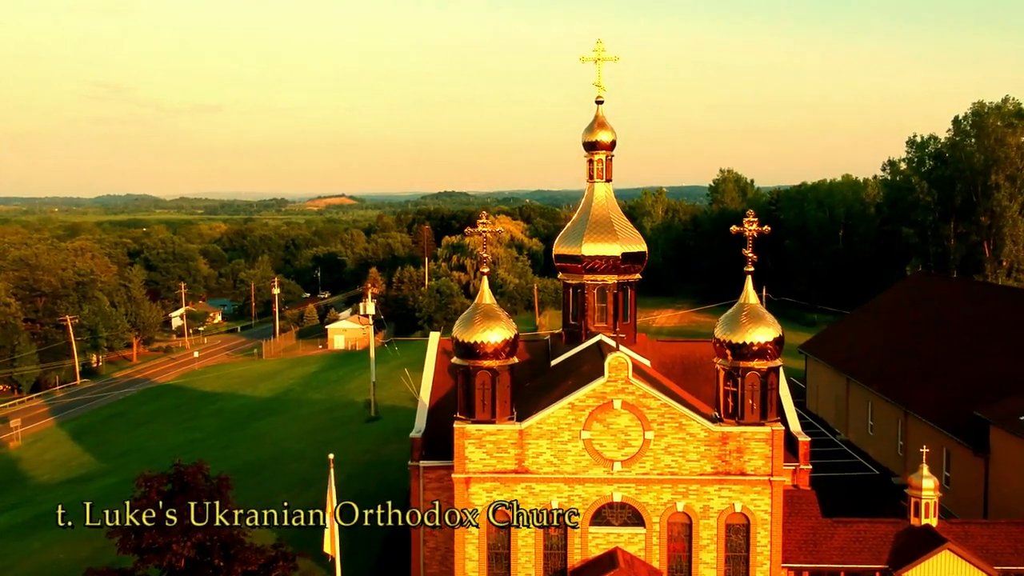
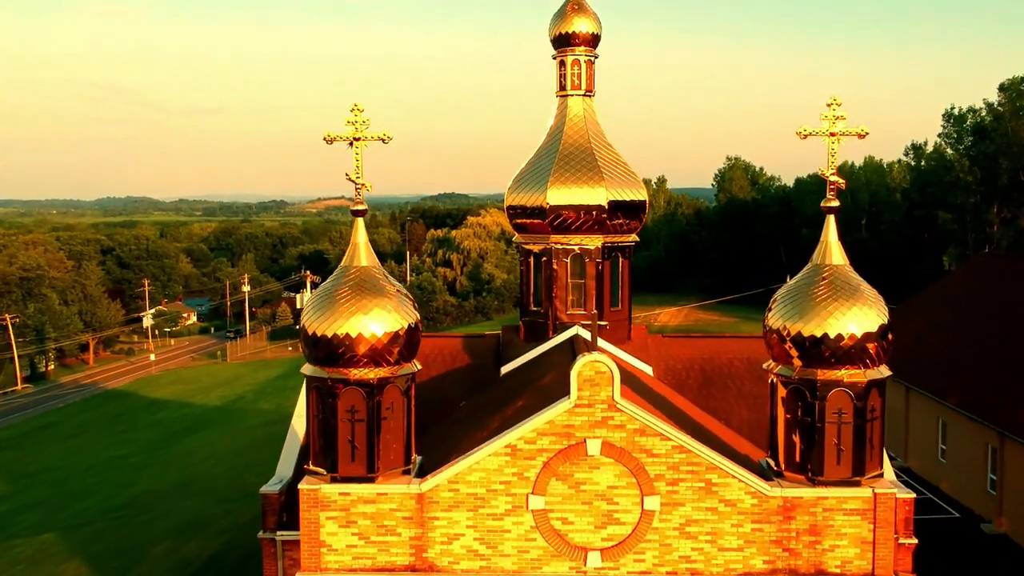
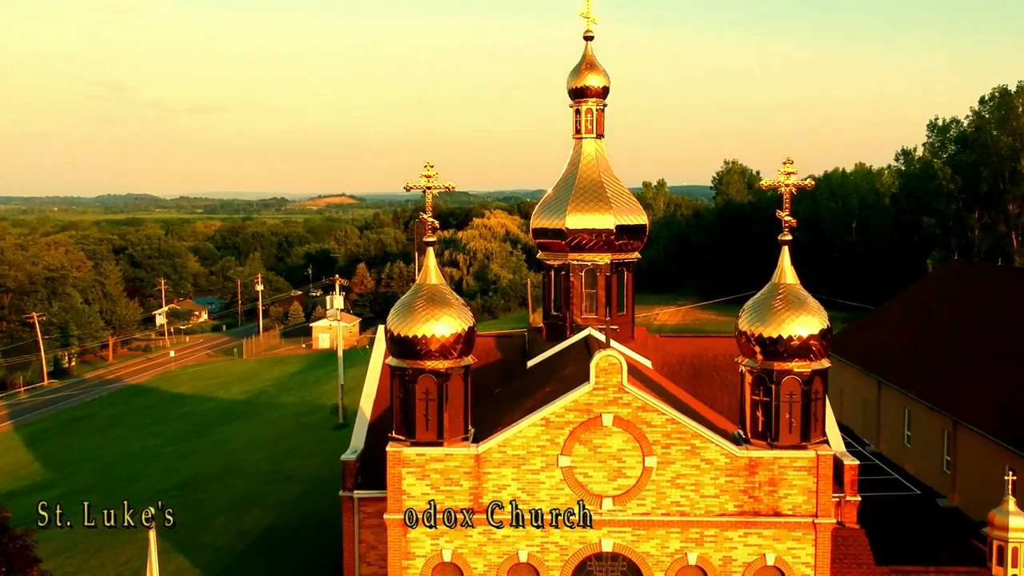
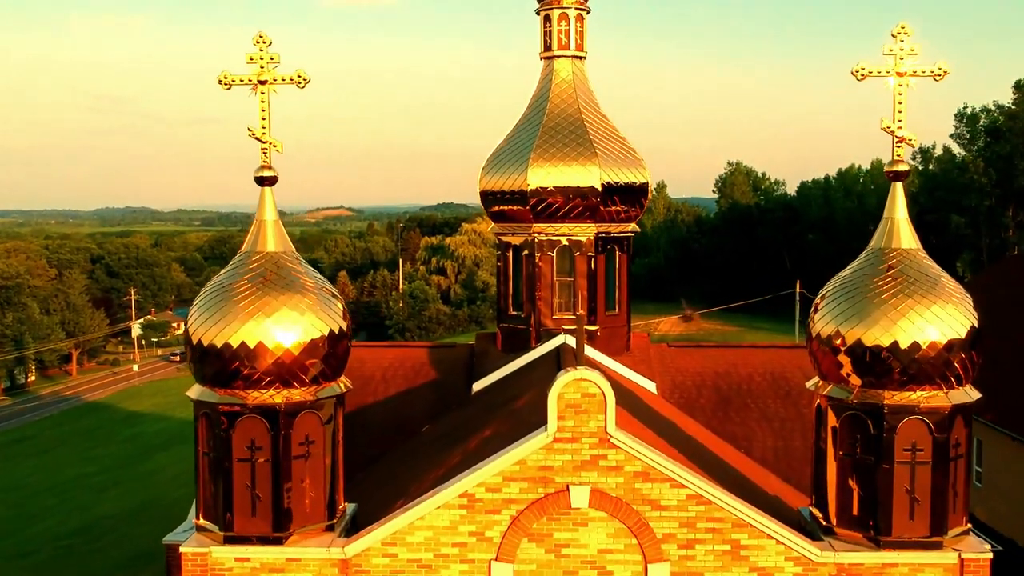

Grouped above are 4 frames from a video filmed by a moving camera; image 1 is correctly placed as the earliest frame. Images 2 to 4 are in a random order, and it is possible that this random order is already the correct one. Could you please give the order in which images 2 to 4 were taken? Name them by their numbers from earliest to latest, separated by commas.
3, 2, 4
